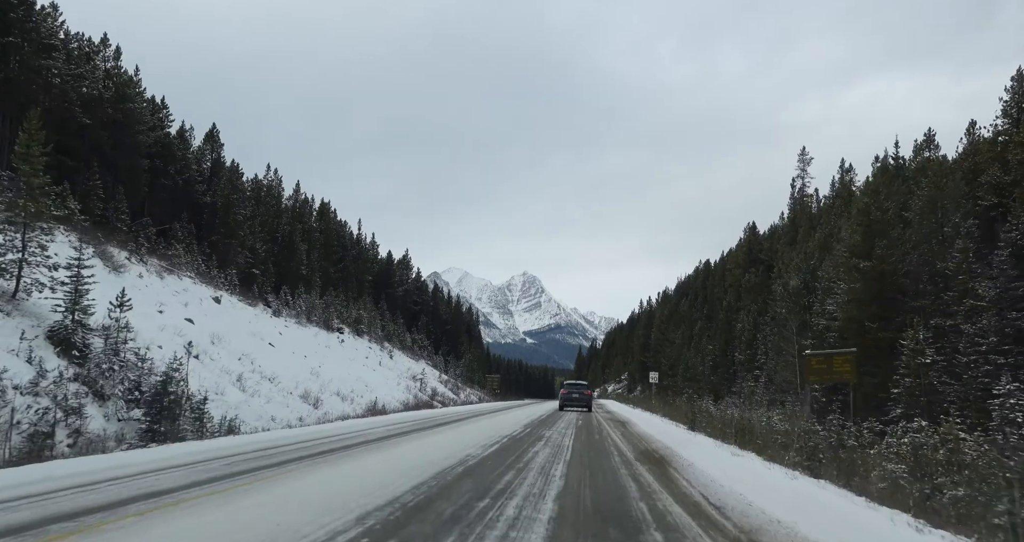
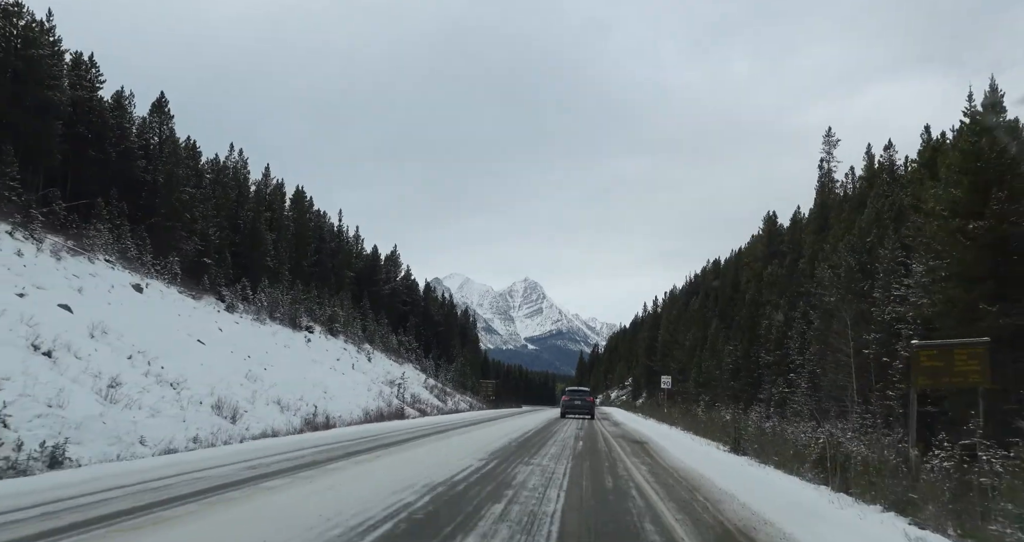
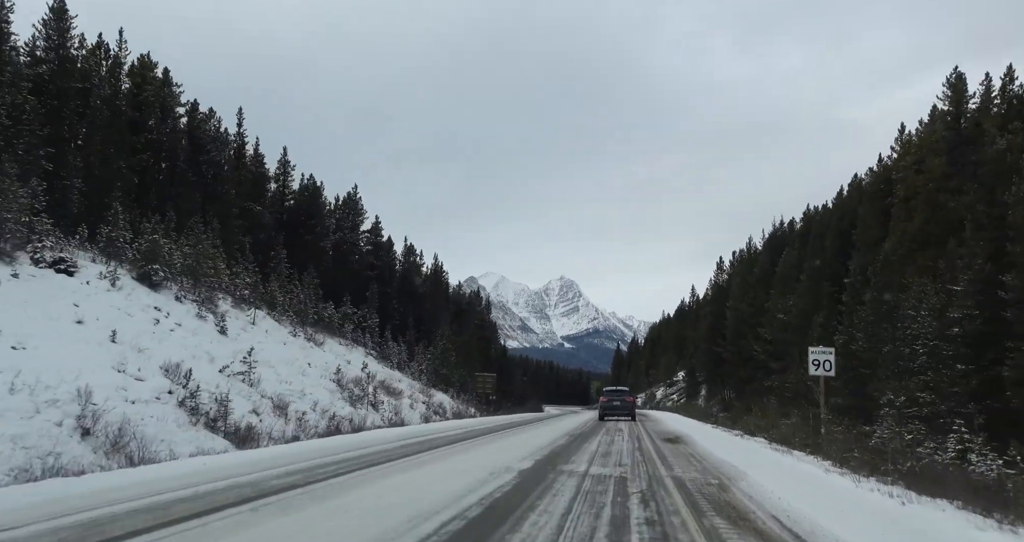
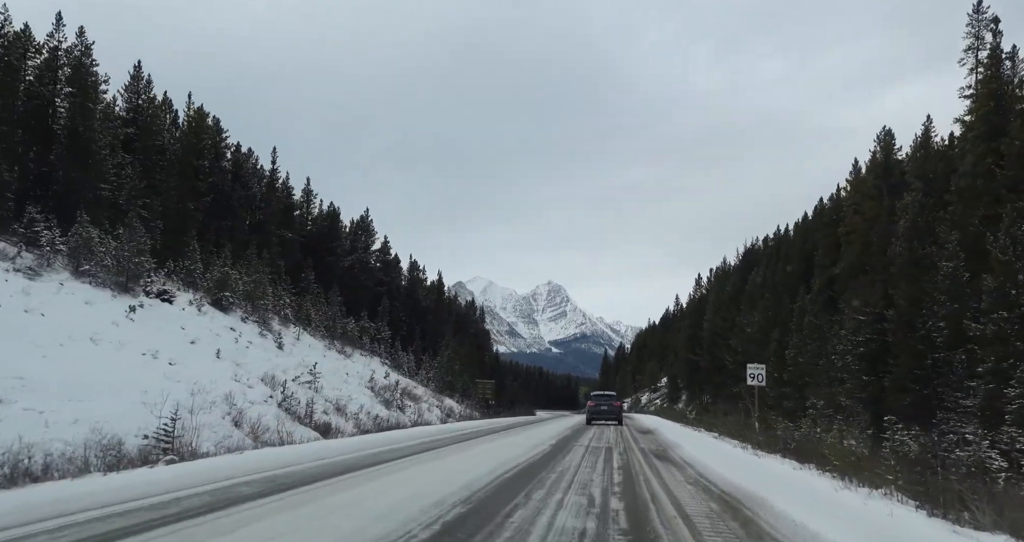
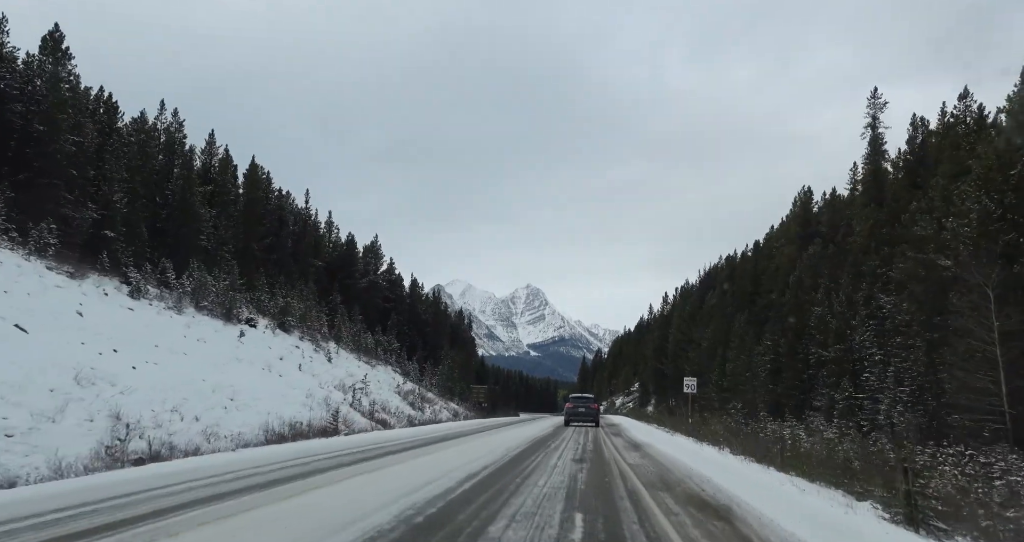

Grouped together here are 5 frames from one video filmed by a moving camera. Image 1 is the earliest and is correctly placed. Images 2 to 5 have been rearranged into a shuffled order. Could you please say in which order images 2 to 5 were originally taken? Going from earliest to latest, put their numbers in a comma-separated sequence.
2, 5, 4, 3
